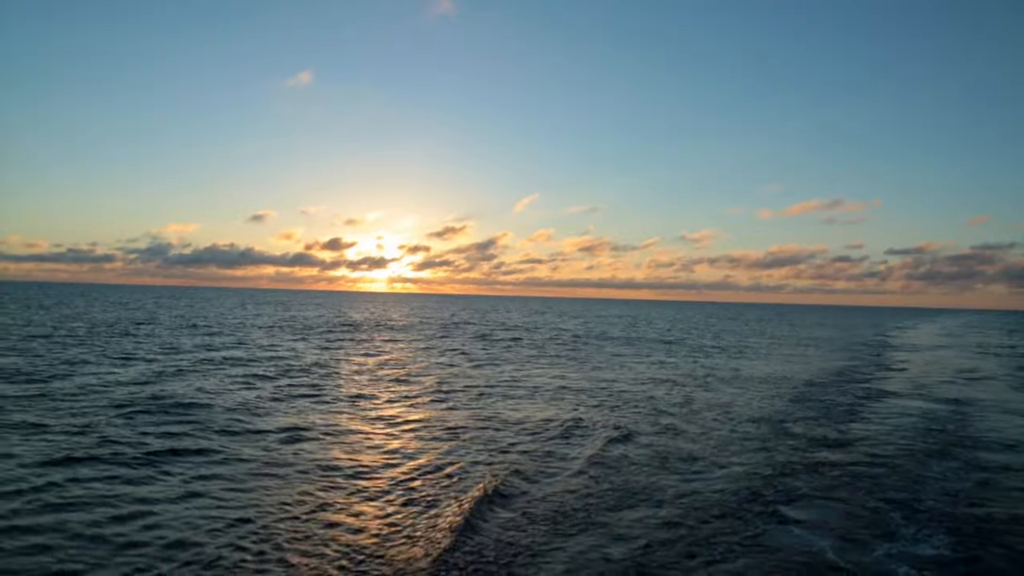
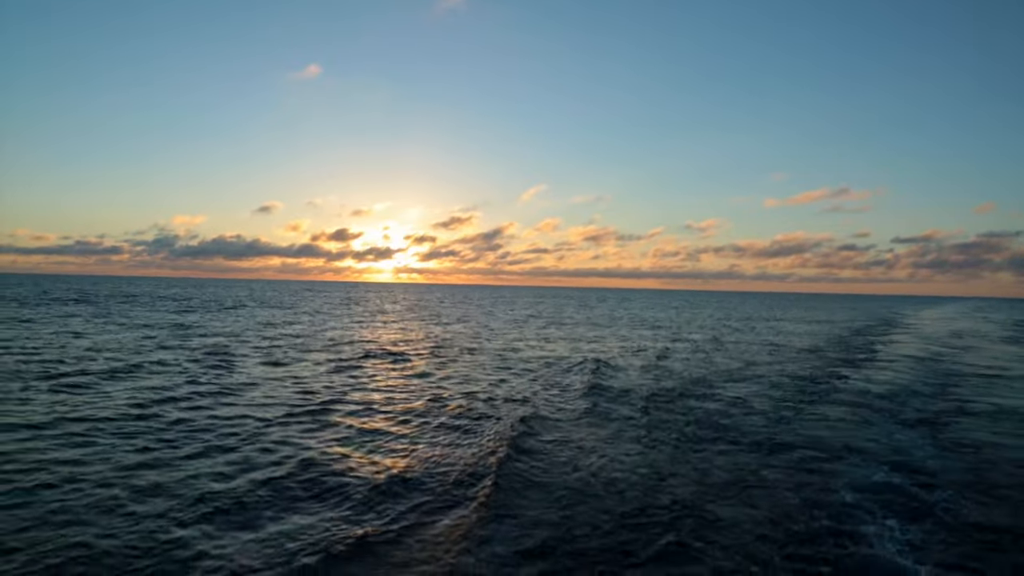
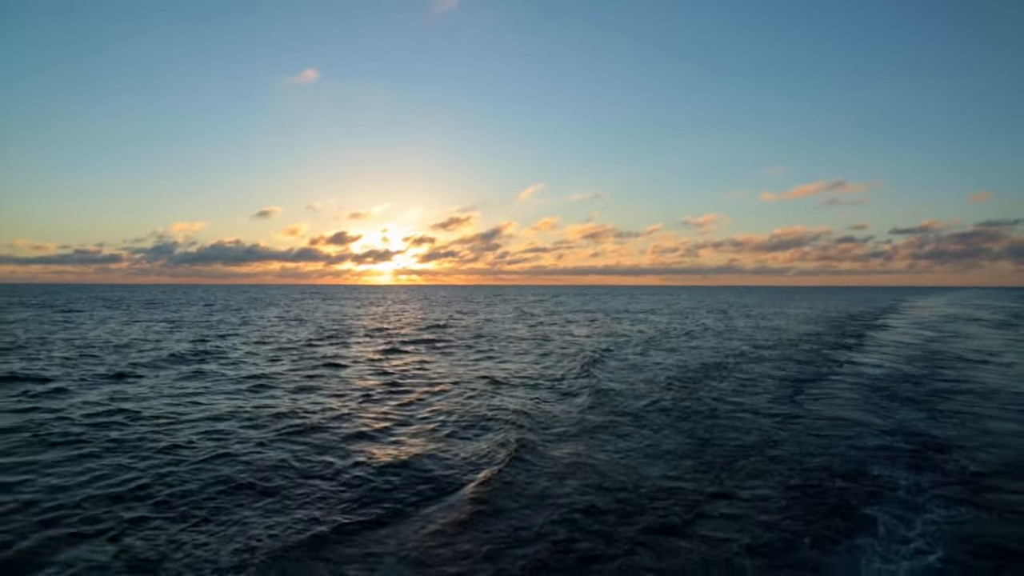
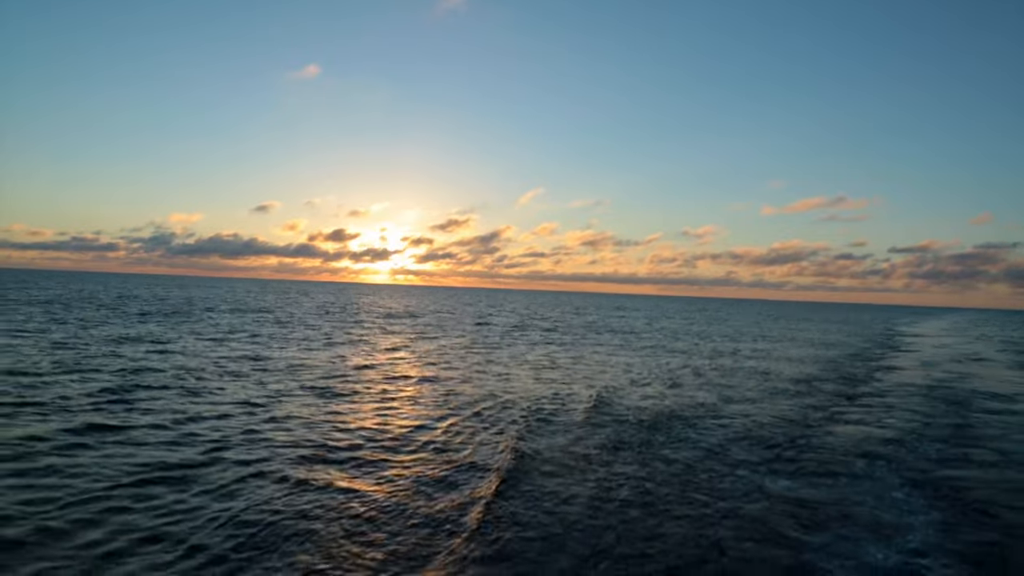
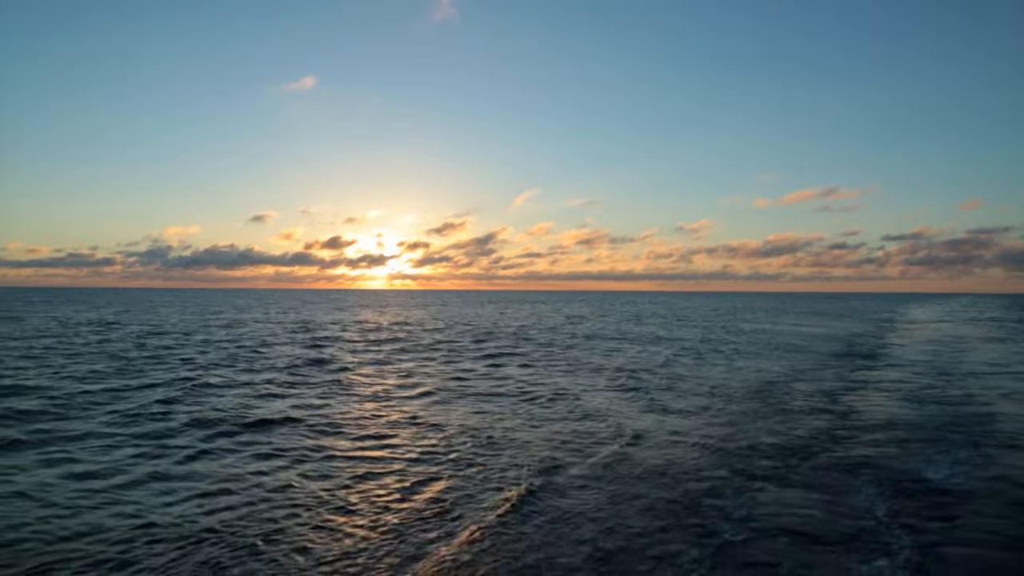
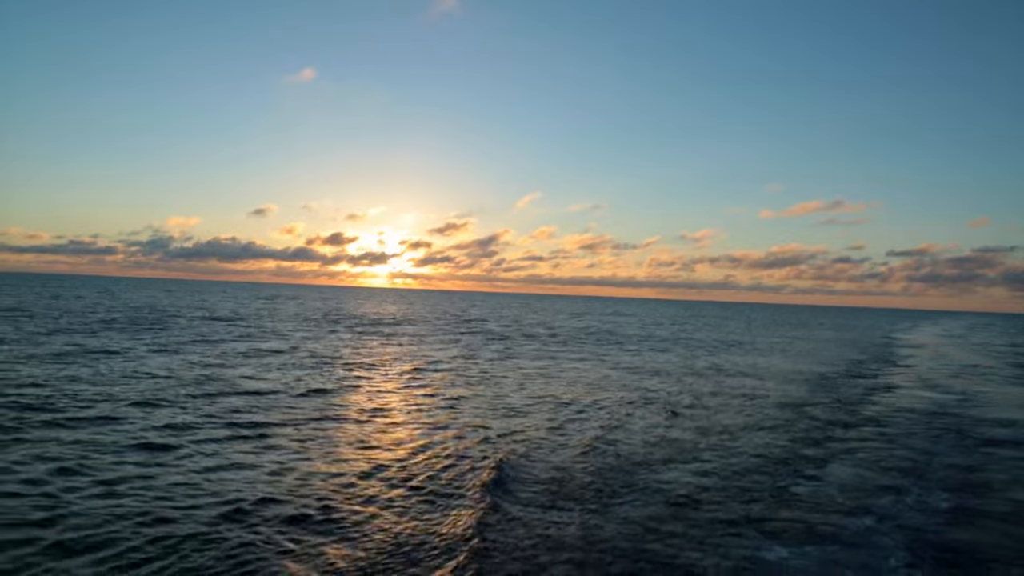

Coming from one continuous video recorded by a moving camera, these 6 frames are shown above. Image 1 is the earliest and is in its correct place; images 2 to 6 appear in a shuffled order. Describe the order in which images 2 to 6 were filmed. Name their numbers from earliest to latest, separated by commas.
6, 4, 2, 3, 5
